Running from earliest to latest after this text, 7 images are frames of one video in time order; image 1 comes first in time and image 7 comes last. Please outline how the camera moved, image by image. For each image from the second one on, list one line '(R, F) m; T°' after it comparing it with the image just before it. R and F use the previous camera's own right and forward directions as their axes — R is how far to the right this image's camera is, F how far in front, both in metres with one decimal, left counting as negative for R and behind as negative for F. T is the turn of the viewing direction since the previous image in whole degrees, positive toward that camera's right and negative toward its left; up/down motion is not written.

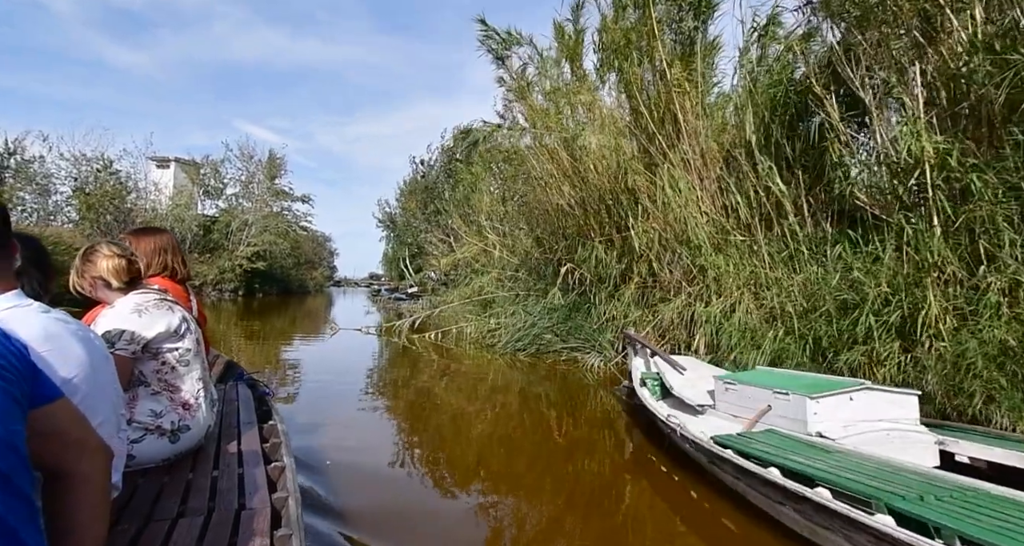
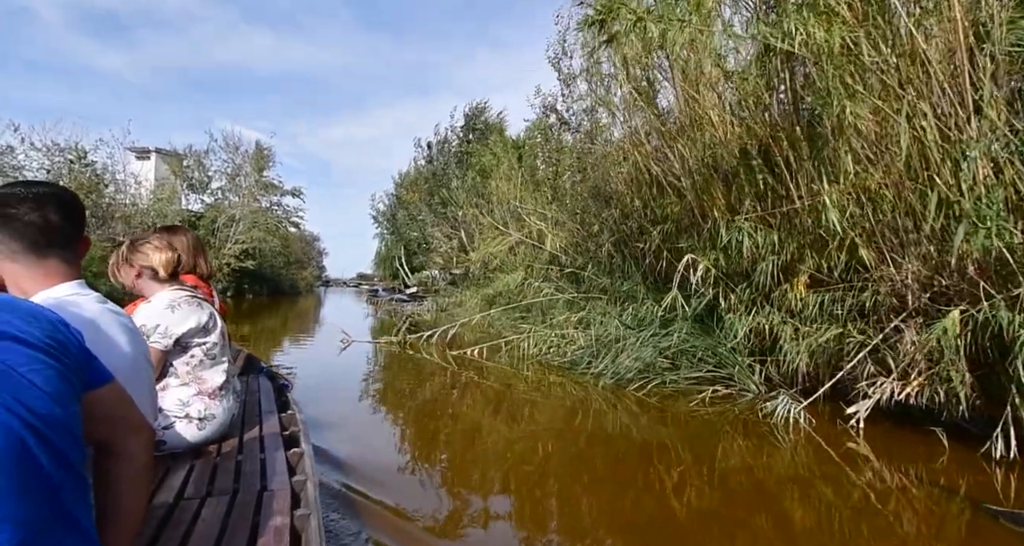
(-0.8, +2.0) m; +1°
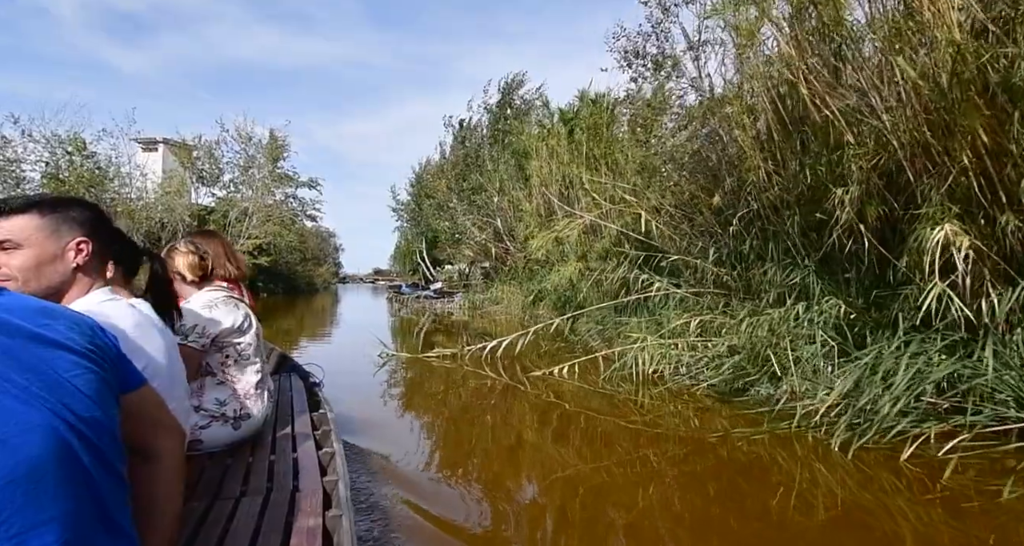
(-0.6, +1.5) m; -2°
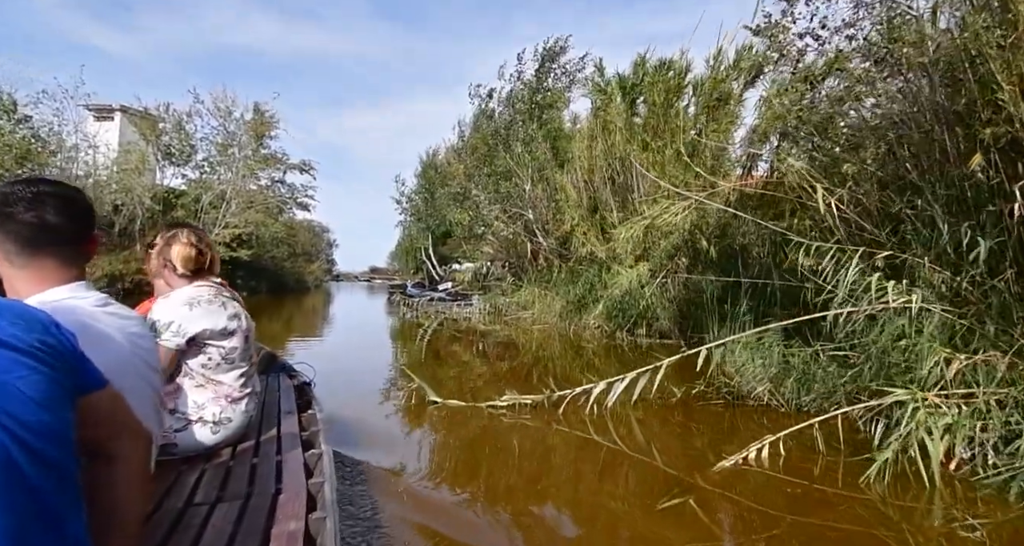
(-0.7, +1.8) m; +1°
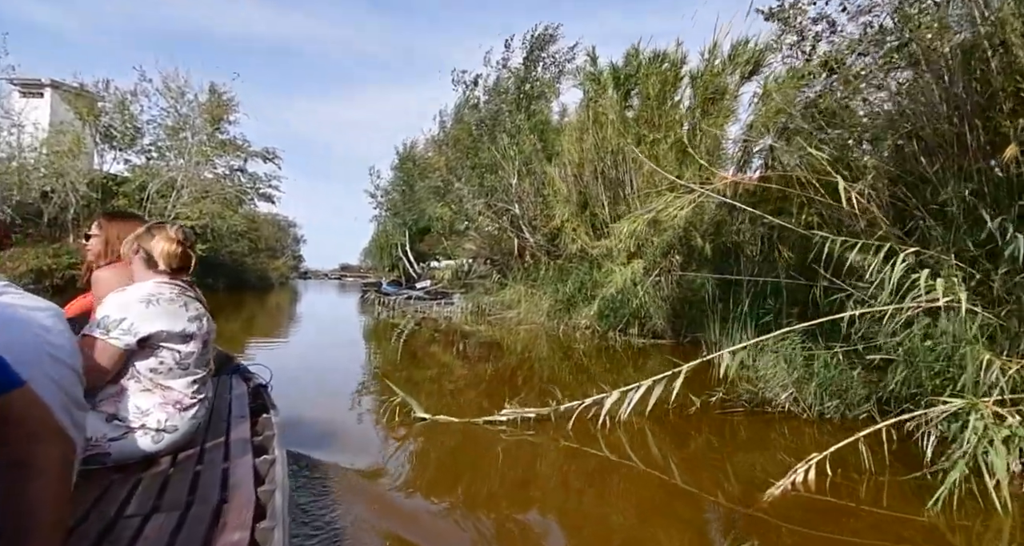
(-0.3, +0.4) m; +3°
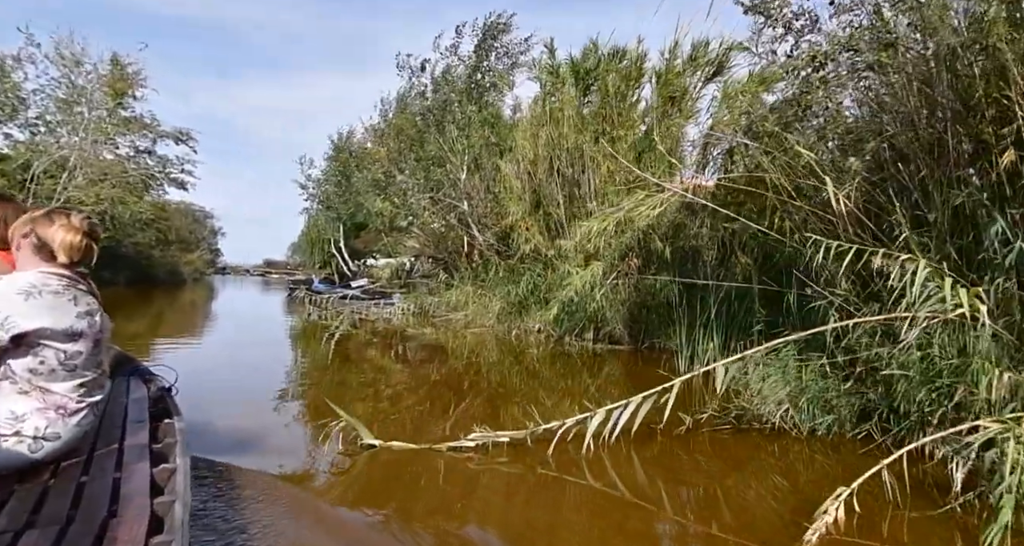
(-0.3, +0.5) m; +7°
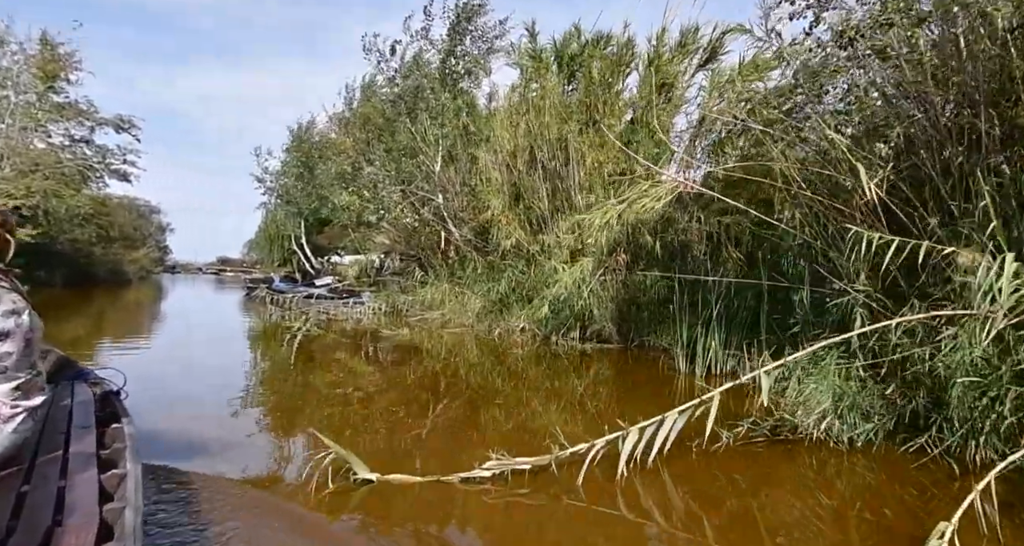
(-0.3, +0.4) m; +4°
